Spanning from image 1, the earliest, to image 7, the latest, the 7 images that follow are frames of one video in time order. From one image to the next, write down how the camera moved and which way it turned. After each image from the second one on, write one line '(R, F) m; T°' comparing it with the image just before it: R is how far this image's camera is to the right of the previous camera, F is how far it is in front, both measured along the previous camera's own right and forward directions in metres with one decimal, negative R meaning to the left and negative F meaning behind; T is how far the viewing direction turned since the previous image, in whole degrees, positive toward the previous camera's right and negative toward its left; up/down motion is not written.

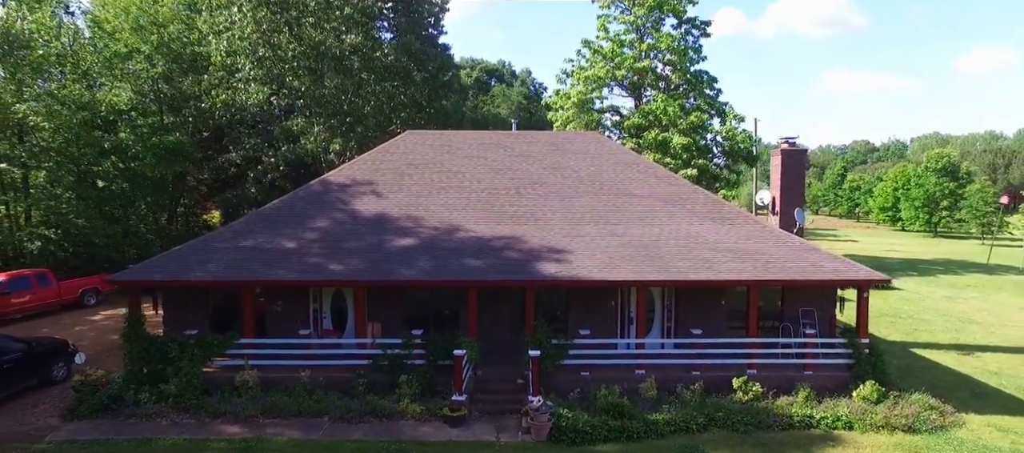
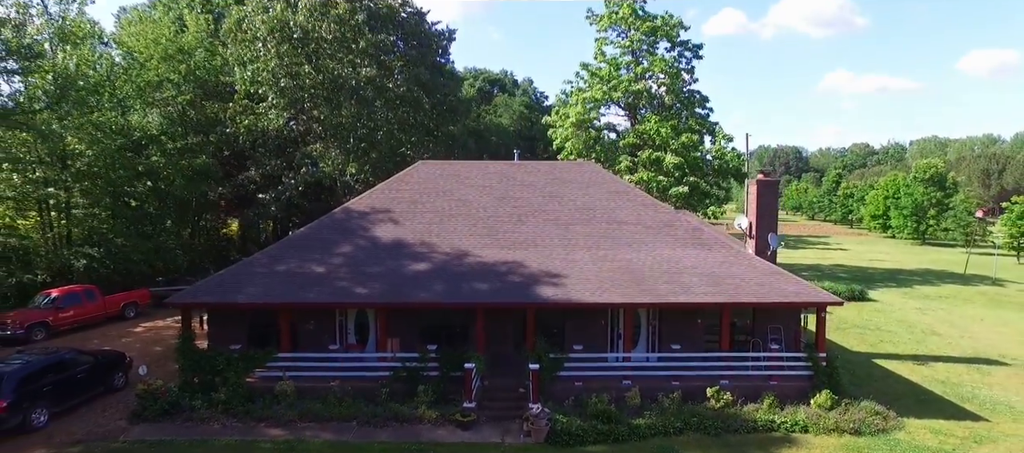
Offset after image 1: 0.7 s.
(0.0, -2.0) m; 0°
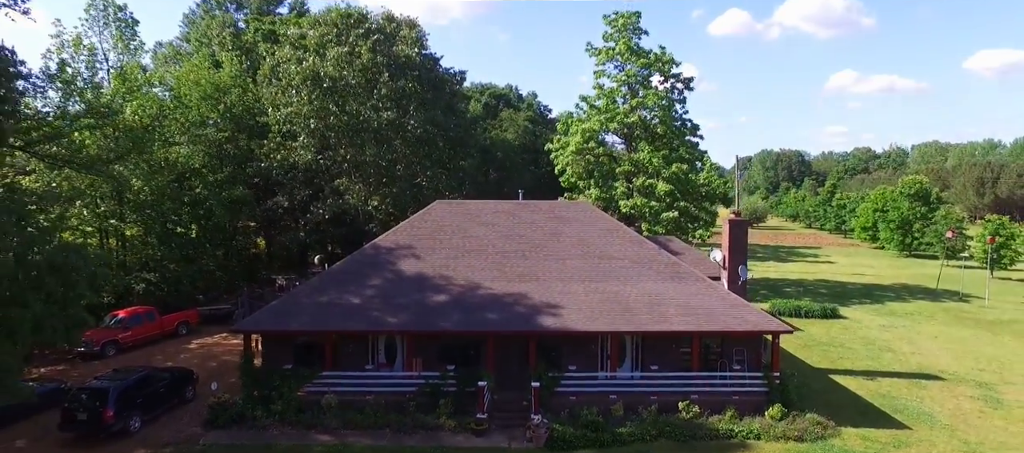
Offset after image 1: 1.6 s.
(0.0, -3.1) m; 0°
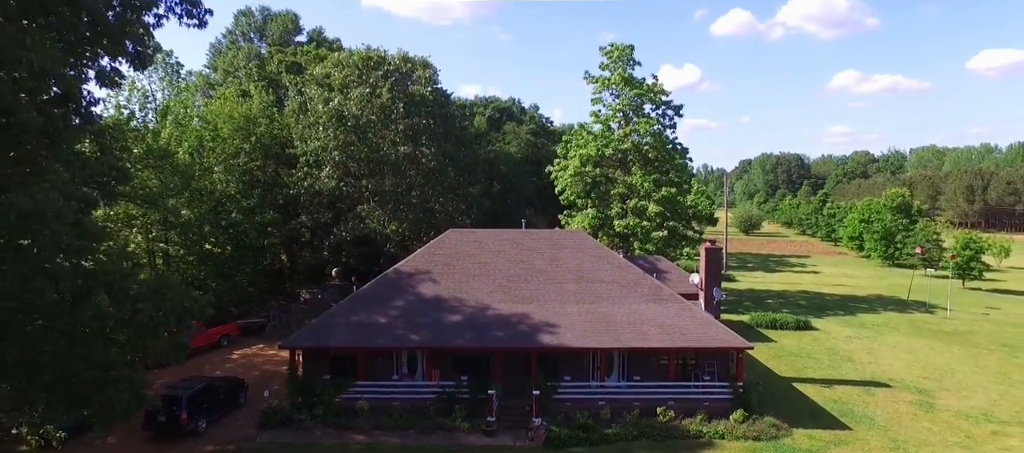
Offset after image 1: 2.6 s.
(-0.1, -3.3) m; 0°
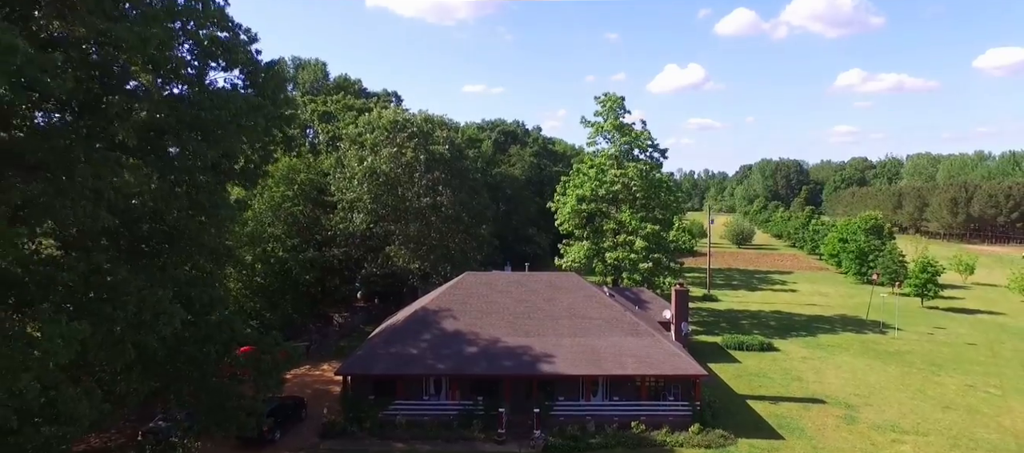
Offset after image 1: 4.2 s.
(0.0, -5.9) m; 0°
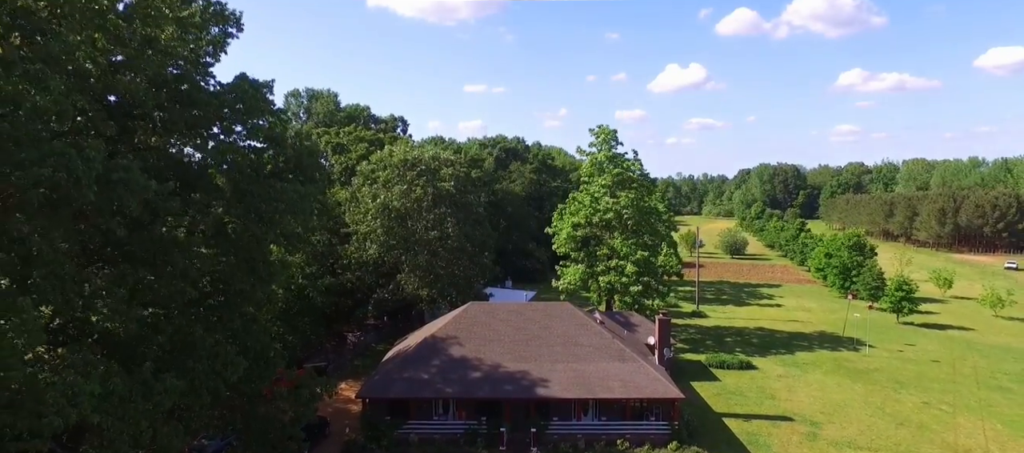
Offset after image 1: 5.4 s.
(+0.1, -3.6) m; 0°
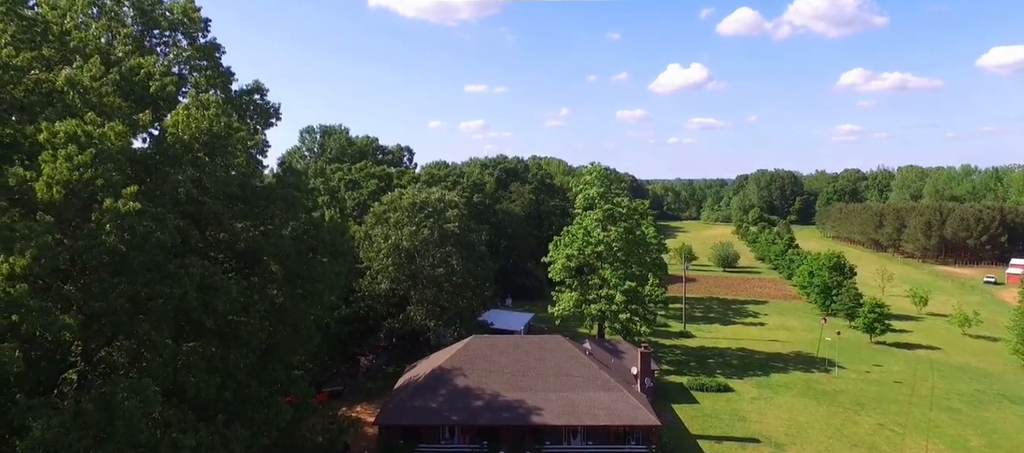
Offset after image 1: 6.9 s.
(+0.2, -4.5) m; 0°
